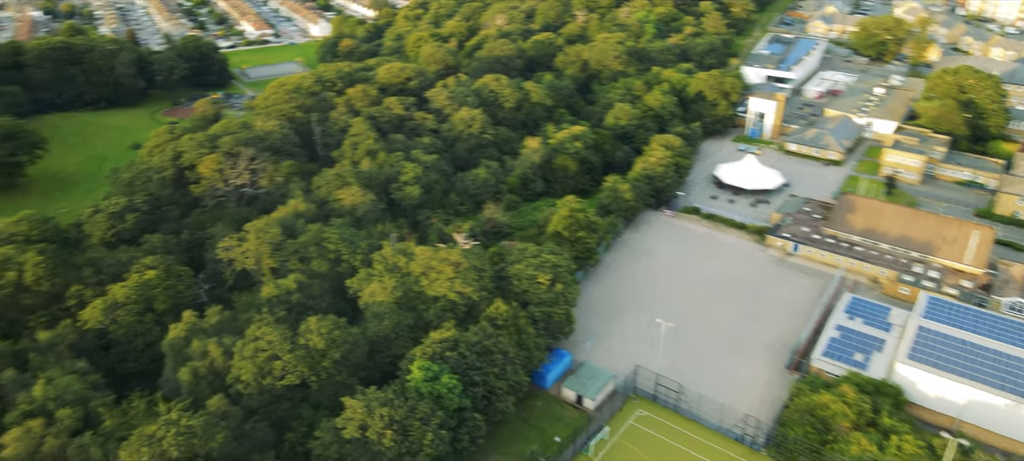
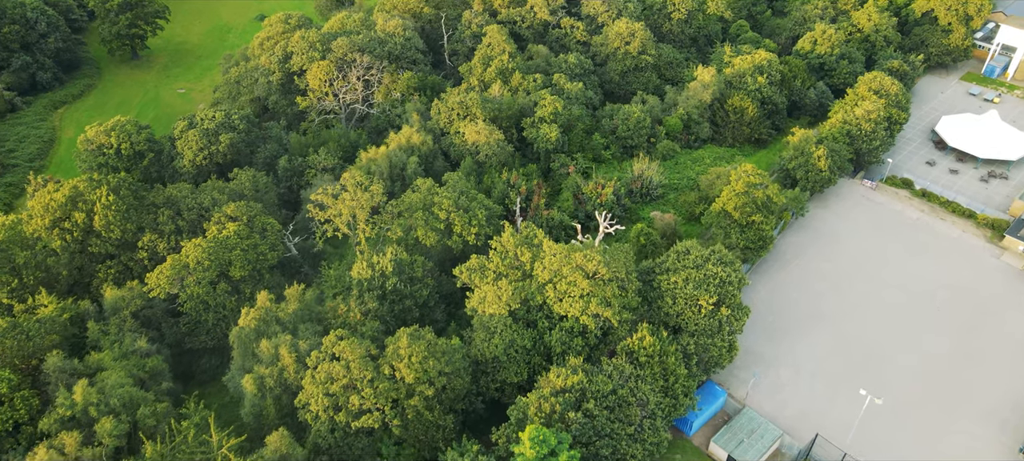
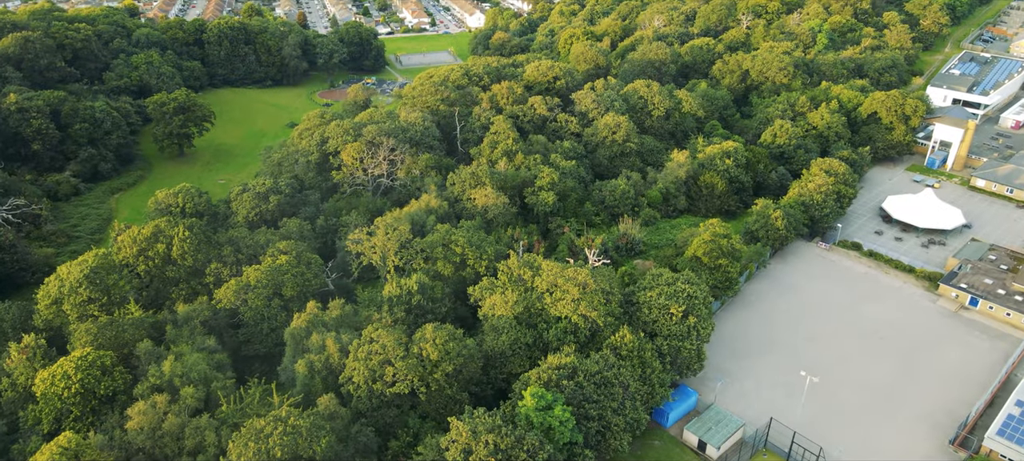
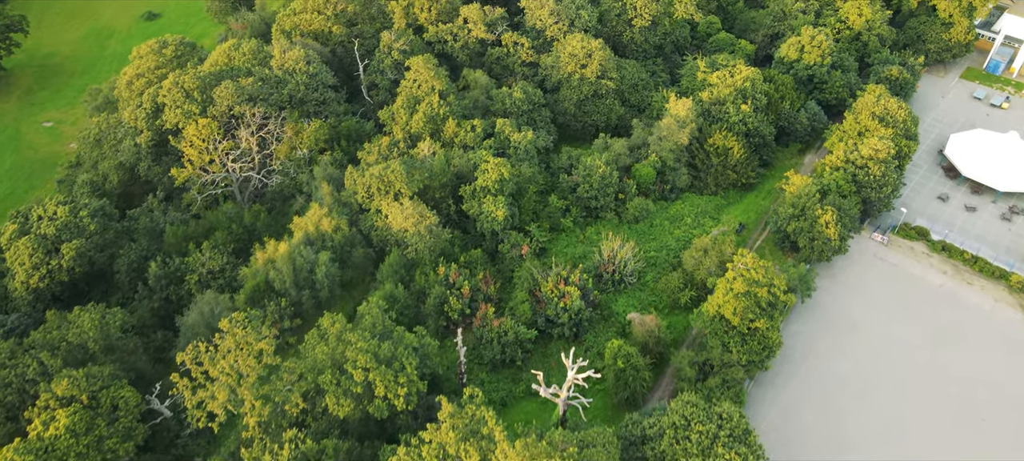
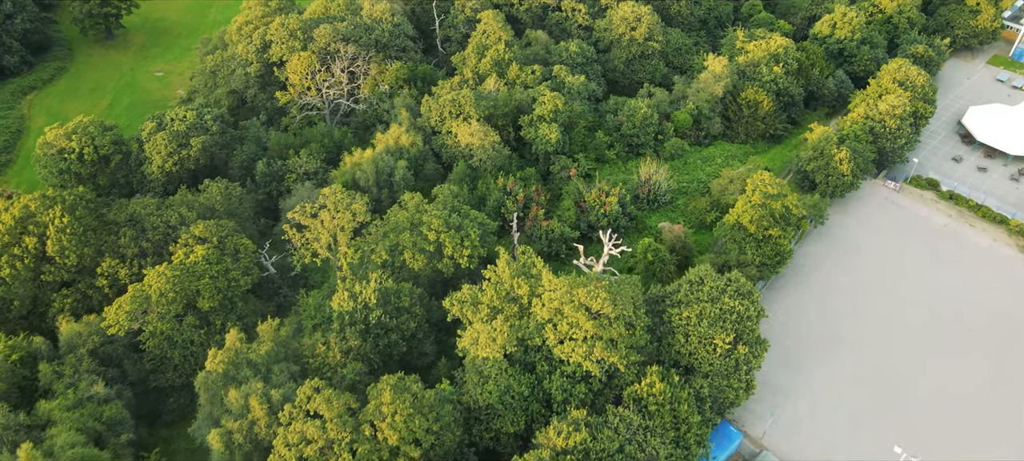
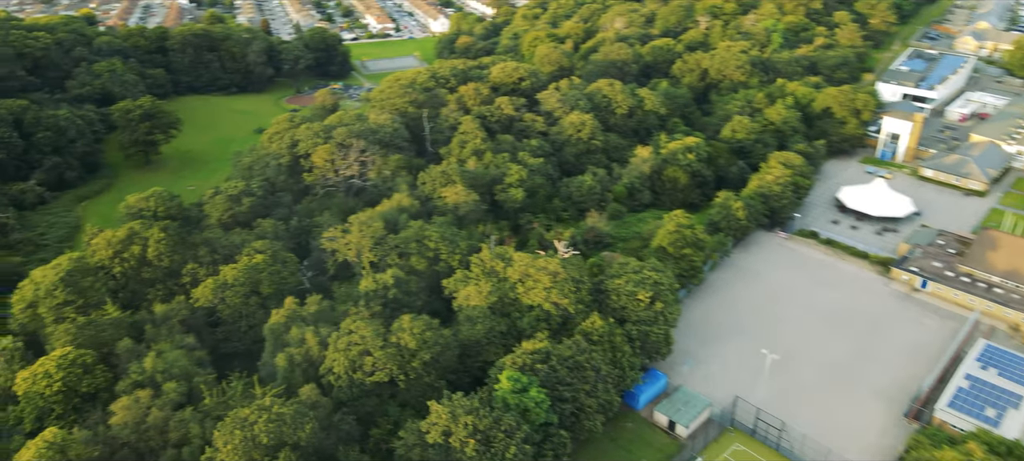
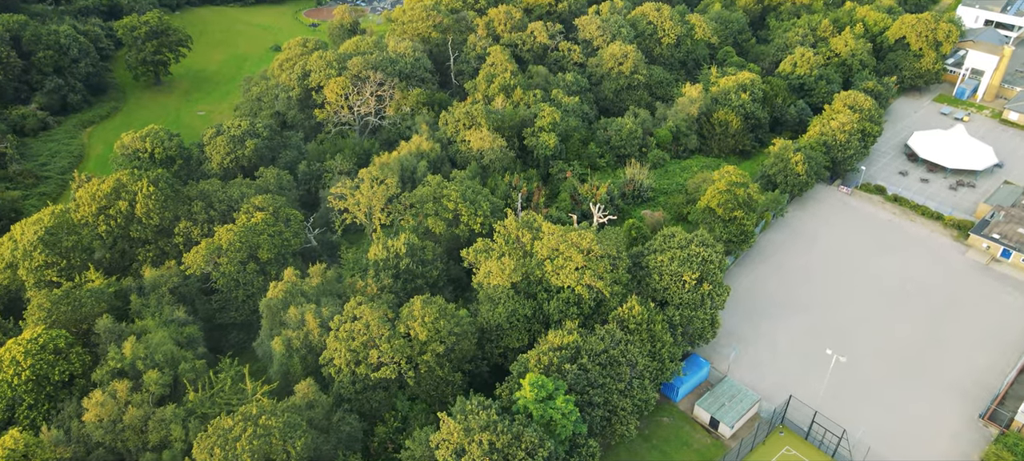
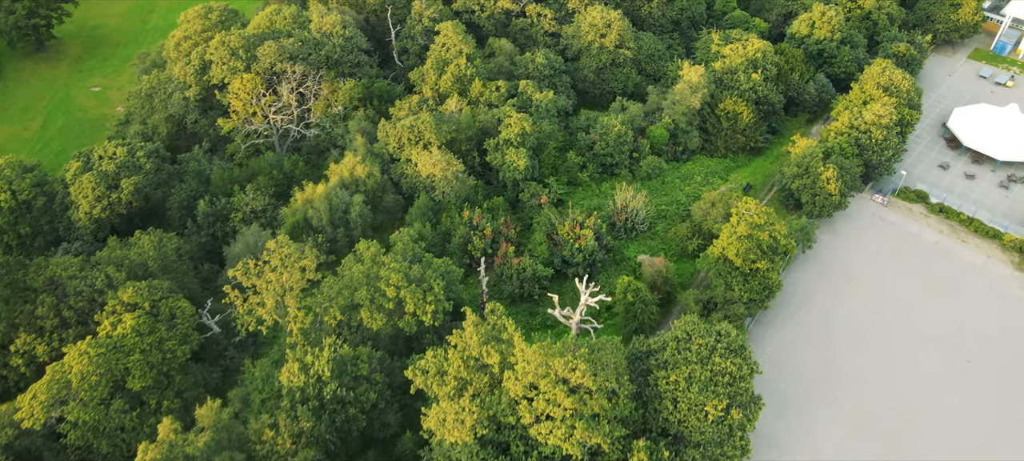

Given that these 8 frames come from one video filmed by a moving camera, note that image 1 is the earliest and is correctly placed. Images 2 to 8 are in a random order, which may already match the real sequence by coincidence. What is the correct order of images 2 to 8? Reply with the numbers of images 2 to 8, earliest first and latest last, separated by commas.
6, 3, 7, 2, 5, 8, 4
